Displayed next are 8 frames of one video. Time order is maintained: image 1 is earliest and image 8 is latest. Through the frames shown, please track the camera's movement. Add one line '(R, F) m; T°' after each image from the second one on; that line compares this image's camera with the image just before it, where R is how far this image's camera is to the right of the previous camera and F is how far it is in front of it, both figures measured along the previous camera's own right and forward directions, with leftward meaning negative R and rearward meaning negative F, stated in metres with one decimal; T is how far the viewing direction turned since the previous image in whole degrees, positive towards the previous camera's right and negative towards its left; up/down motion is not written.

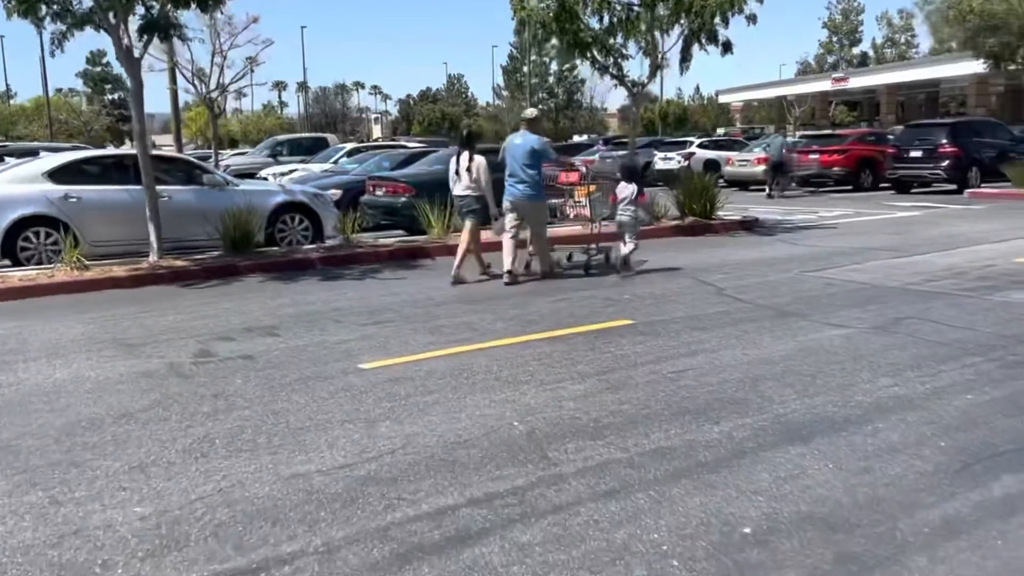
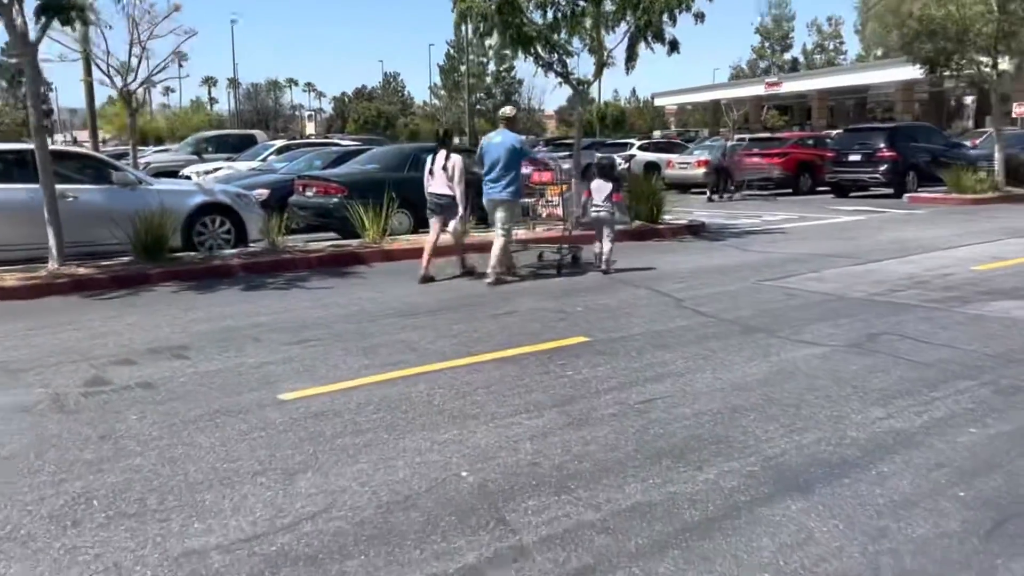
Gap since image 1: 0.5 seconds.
(-0.1, +0.9) m; +4°
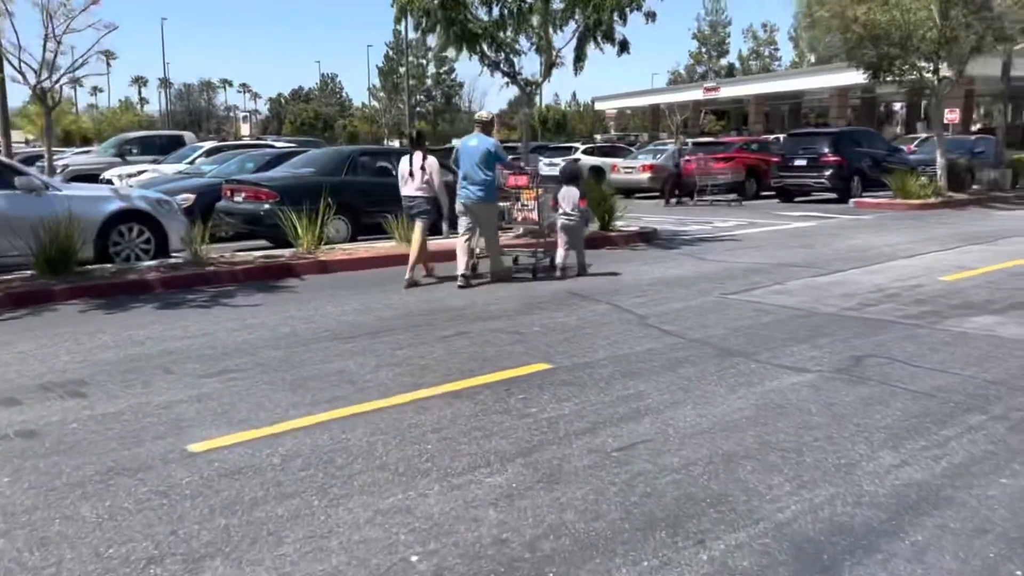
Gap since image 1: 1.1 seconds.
(-0.1, +0.9) m; +4°
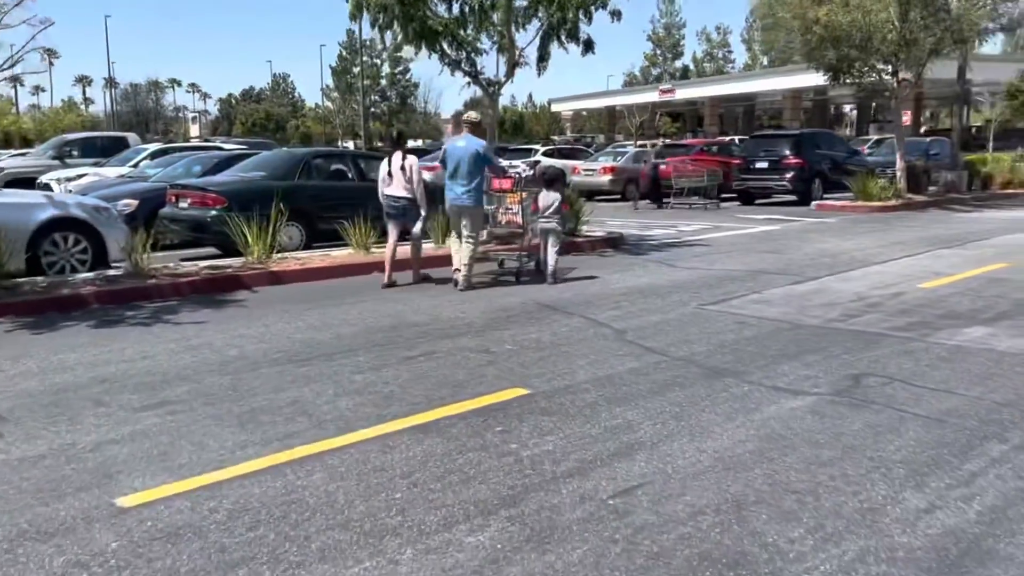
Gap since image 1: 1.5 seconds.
(-0.1, +0.6) m; +3°
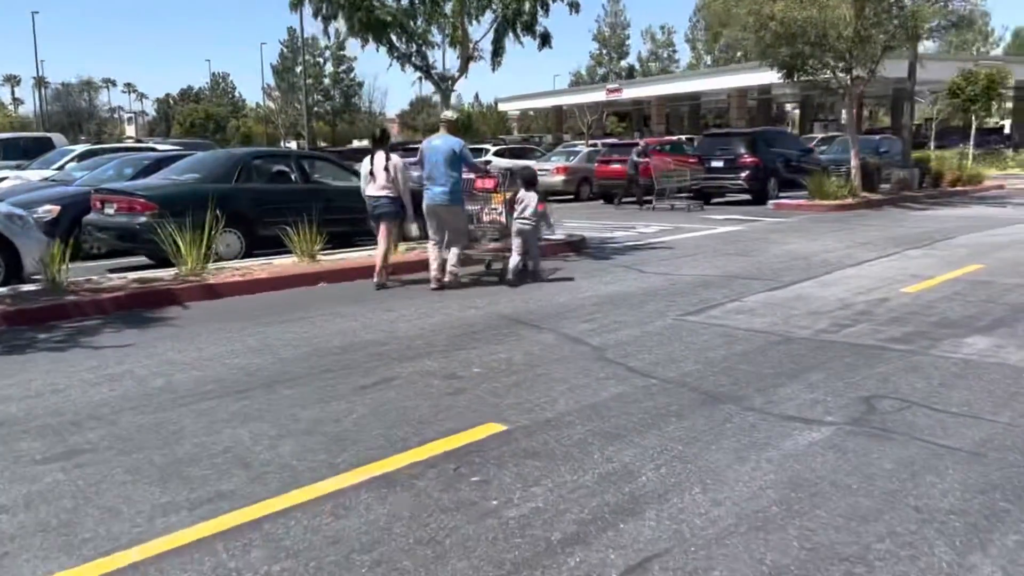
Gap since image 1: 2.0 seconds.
(-0.2, +0.9) m; +3°
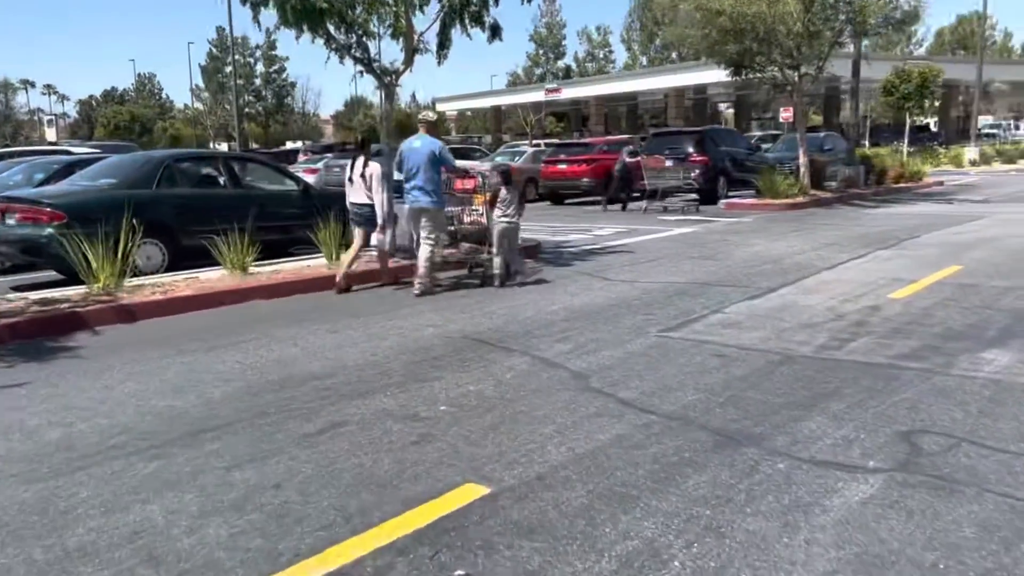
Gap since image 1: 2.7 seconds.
(-0.2, +1.0) m; +4°
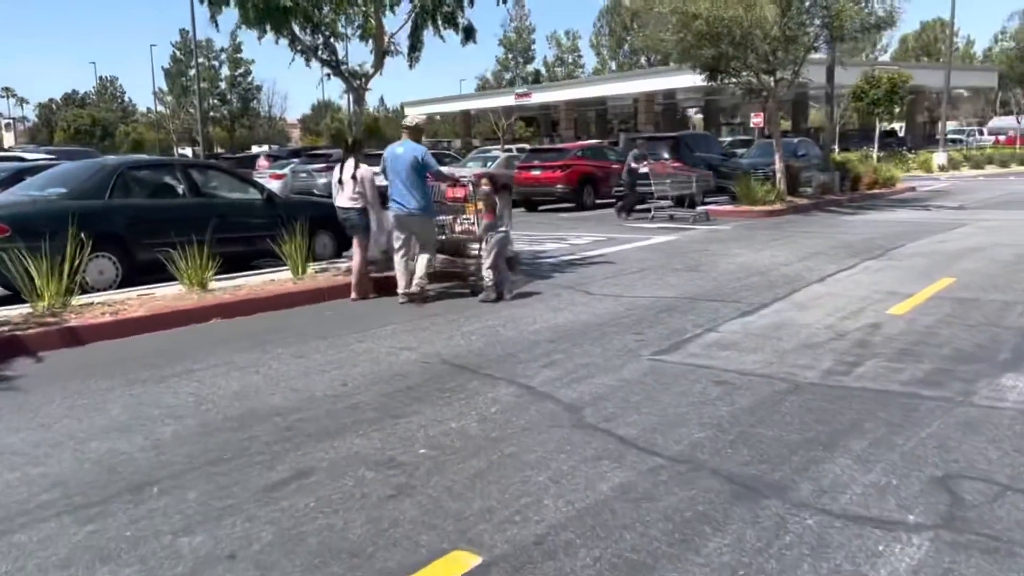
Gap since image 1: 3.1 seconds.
(-0.1, +0.6) m; +2°
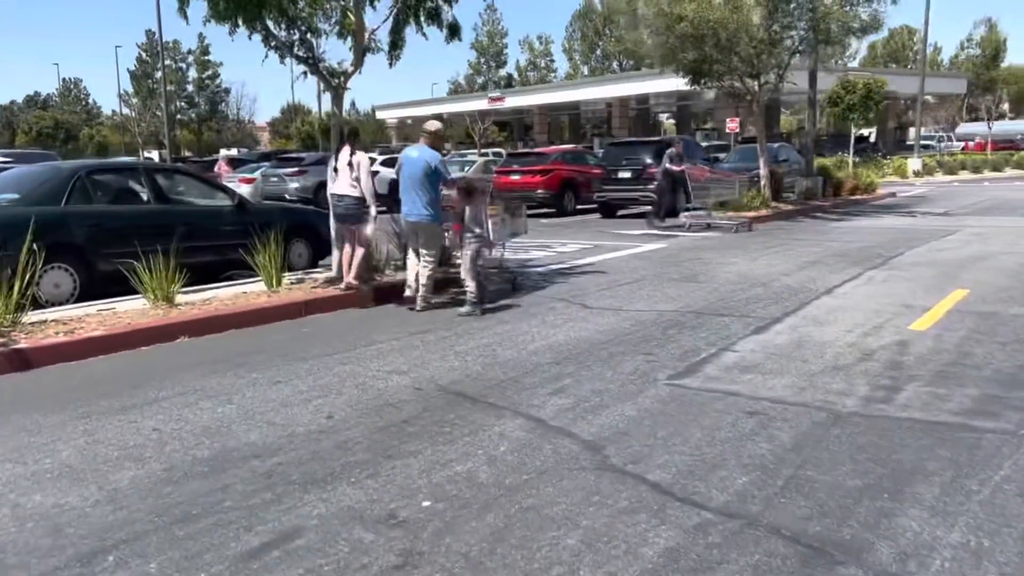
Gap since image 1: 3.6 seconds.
(-0.3, +0.7) m; +2°
